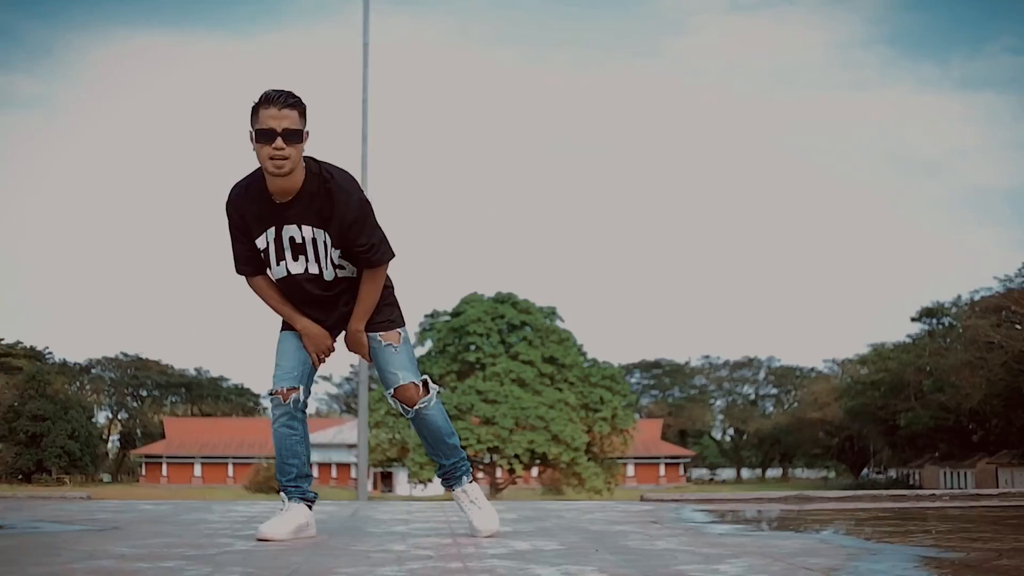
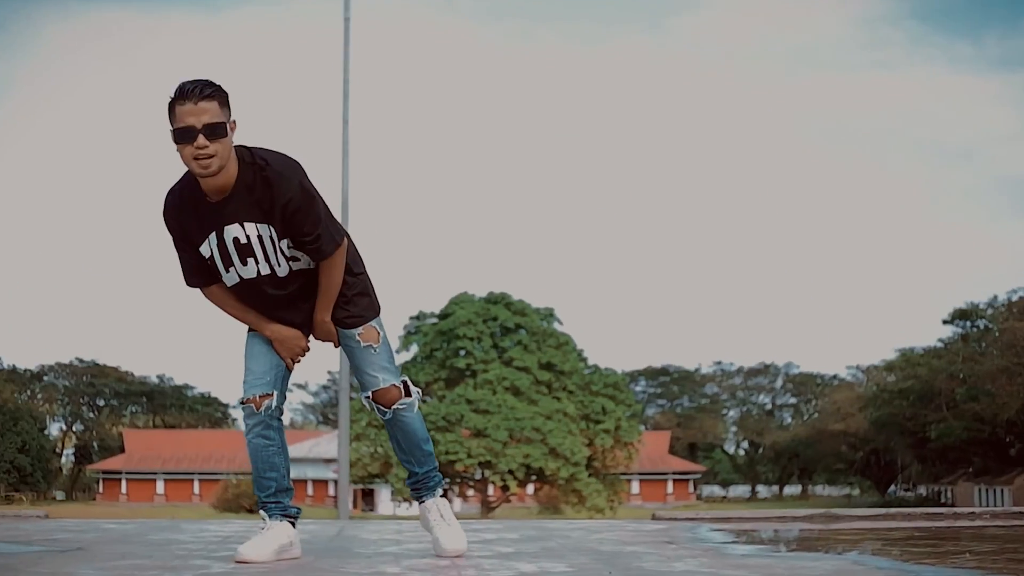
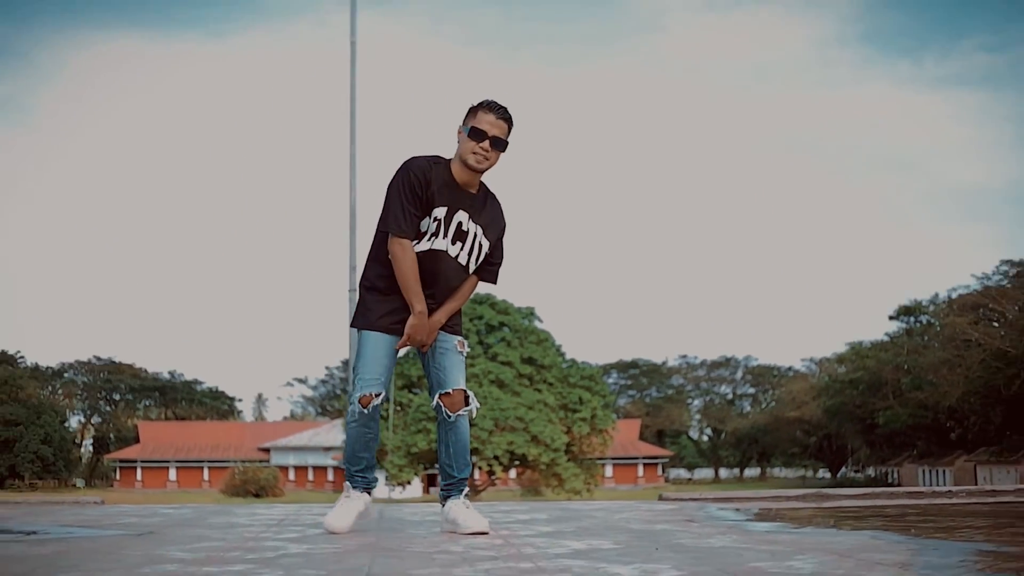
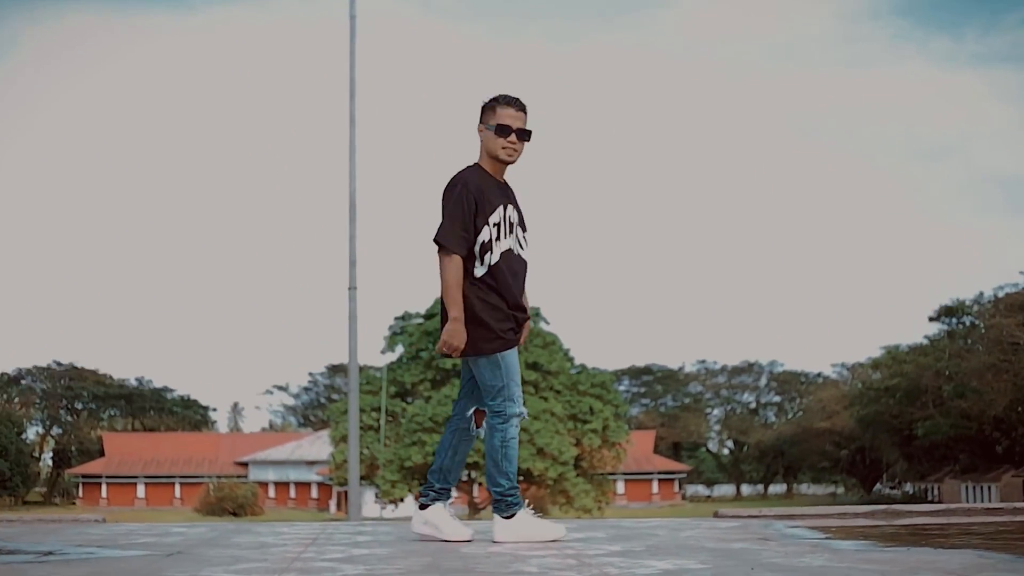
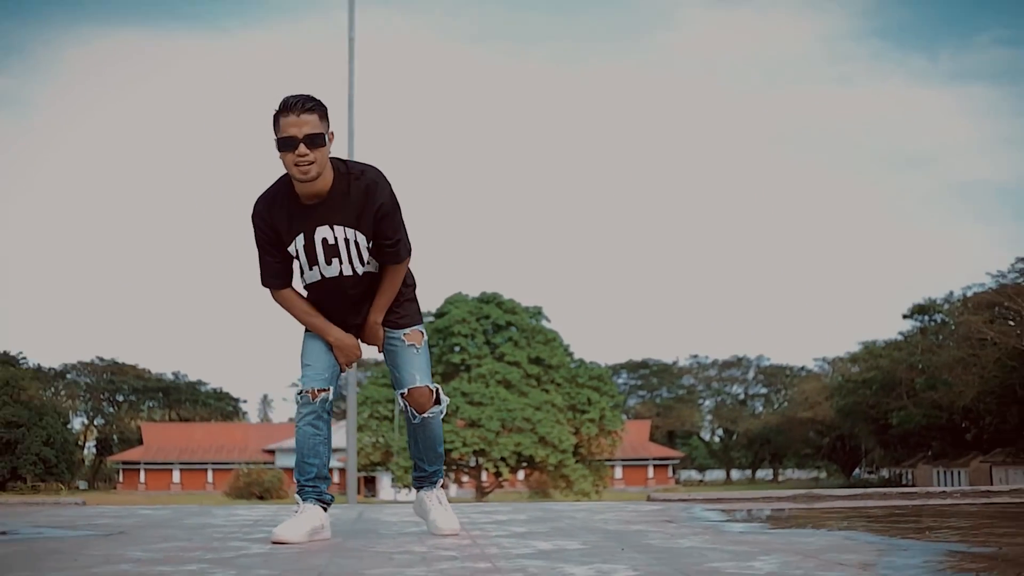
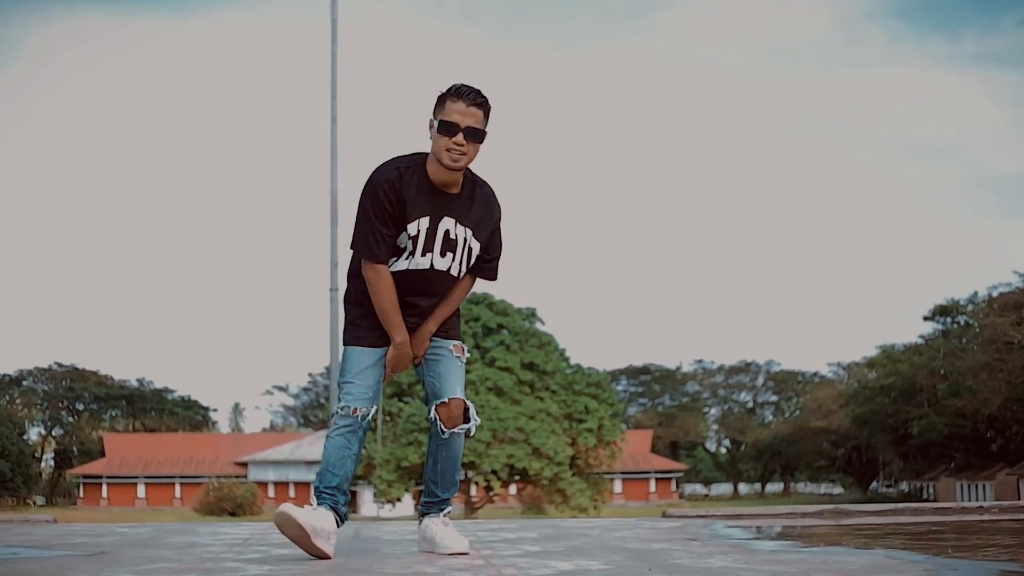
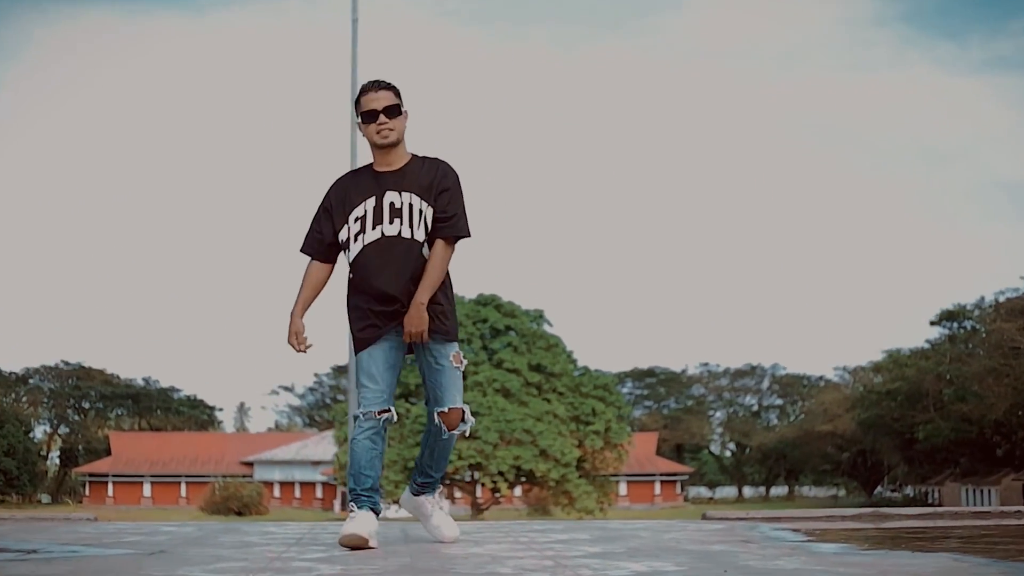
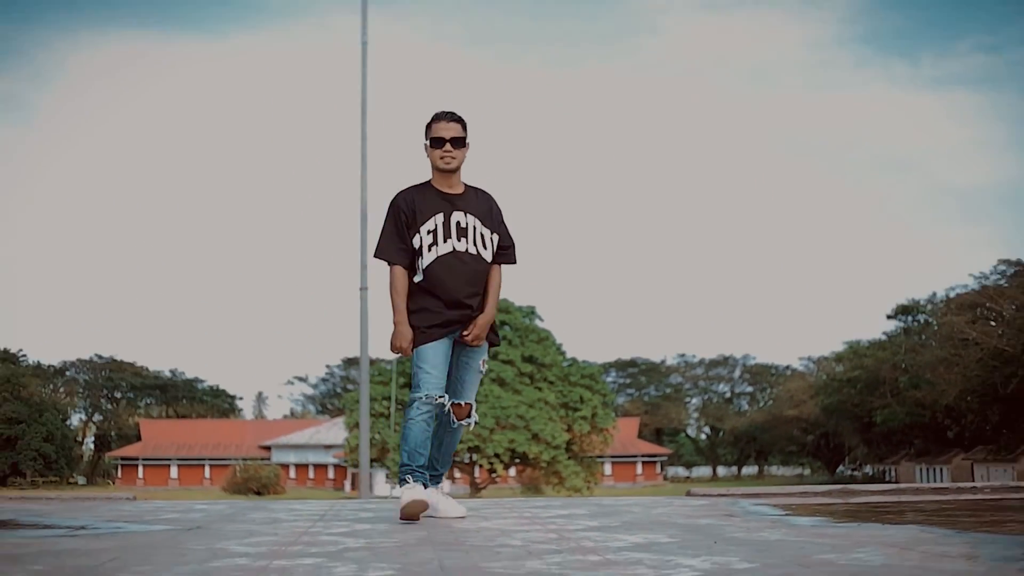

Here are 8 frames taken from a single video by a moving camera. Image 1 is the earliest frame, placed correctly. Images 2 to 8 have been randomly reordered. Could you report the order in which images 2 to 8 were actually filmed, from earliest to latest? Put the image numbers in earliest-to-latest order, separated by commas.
2, 5, 6, 3, 7, 8, 4
